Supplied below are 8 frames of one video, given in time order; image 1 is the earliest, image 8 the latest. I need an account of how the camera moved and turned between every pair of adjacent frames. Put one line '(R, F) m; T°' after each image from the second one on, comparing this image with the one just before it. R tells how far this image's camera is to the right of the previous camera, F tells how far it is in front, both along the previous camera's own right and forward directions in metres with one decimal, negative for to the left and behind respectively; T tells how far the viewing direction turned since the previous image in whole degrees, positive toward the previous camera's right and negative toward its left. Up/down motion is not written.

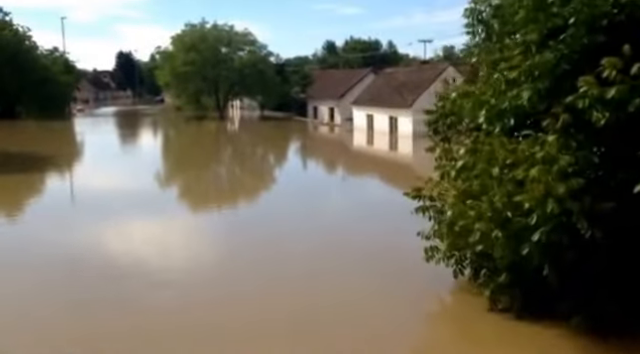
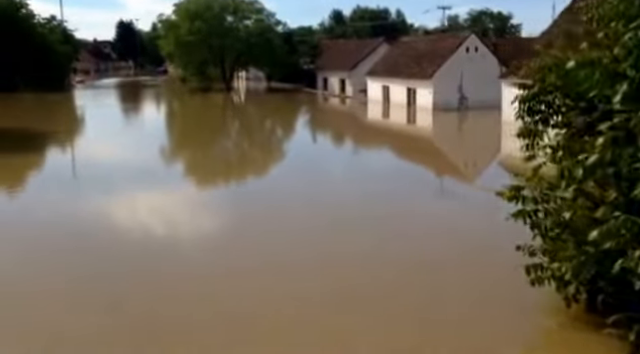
(-0.3, +0.9) m; 0°
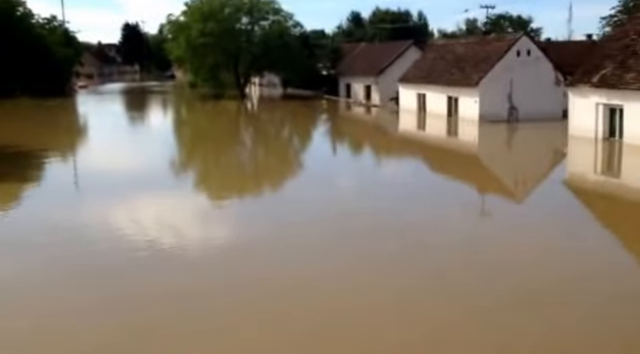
(-0.5, +1.9) m; -1°
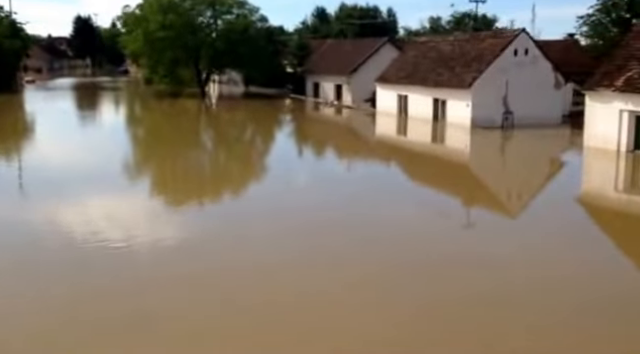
(-0.3, +1.7) m; +4°
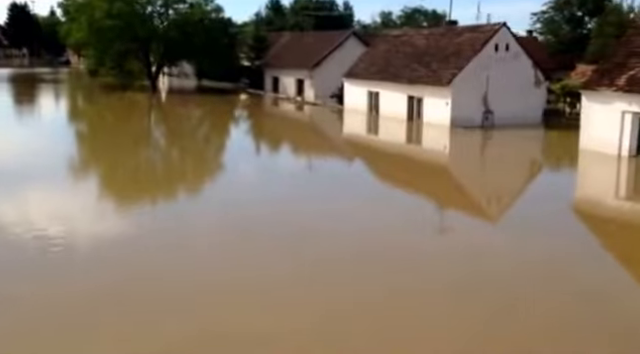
(-0.5, +0.9) m; +5°
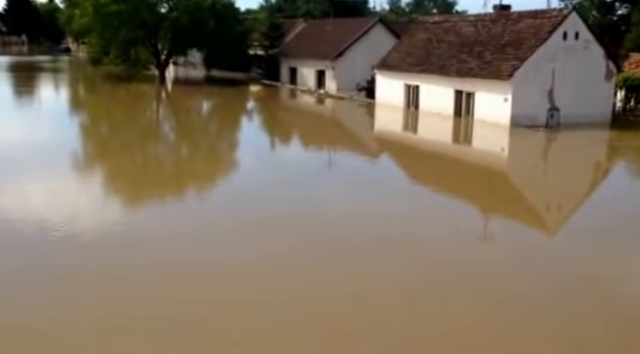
(-0.7, +1.5) m; 0°
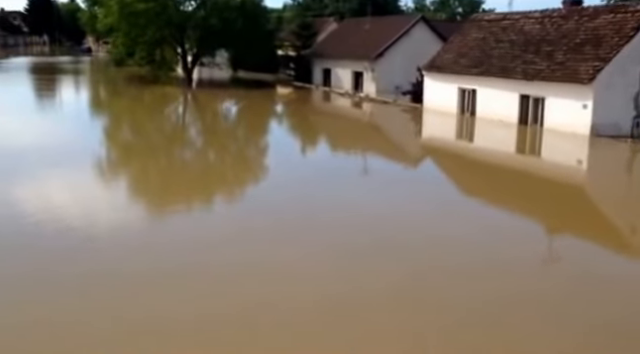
(-0.5, +1.1) m; -2°
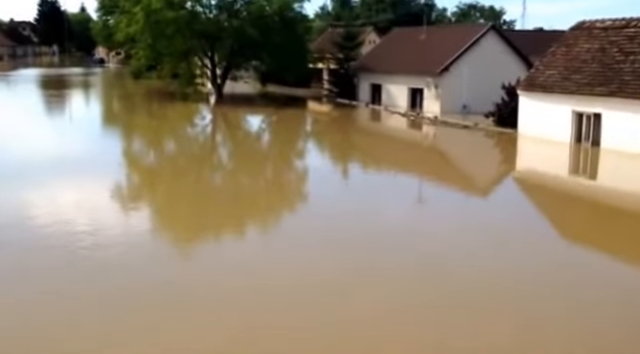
(-1.2, +2.4) m; 0°
